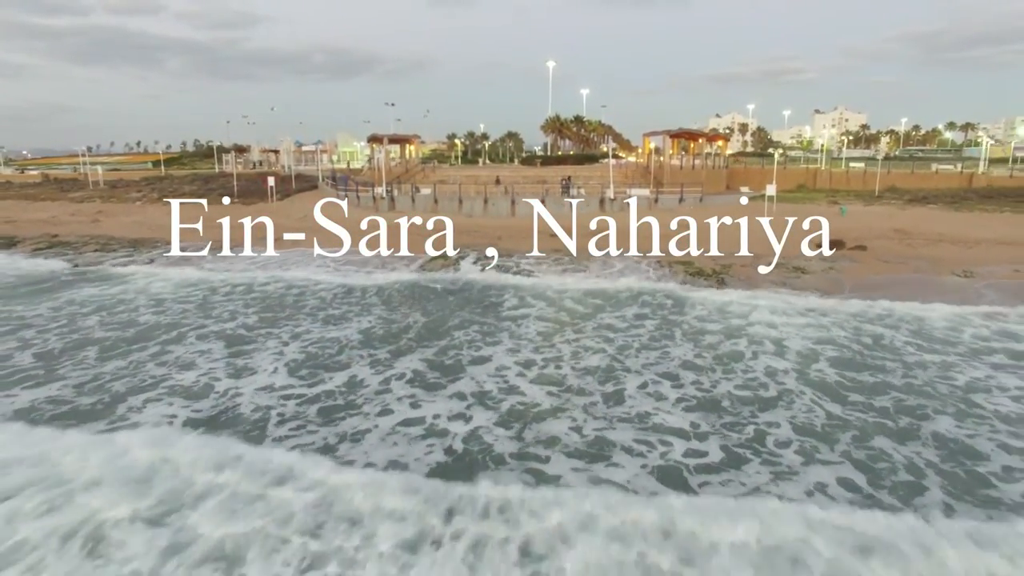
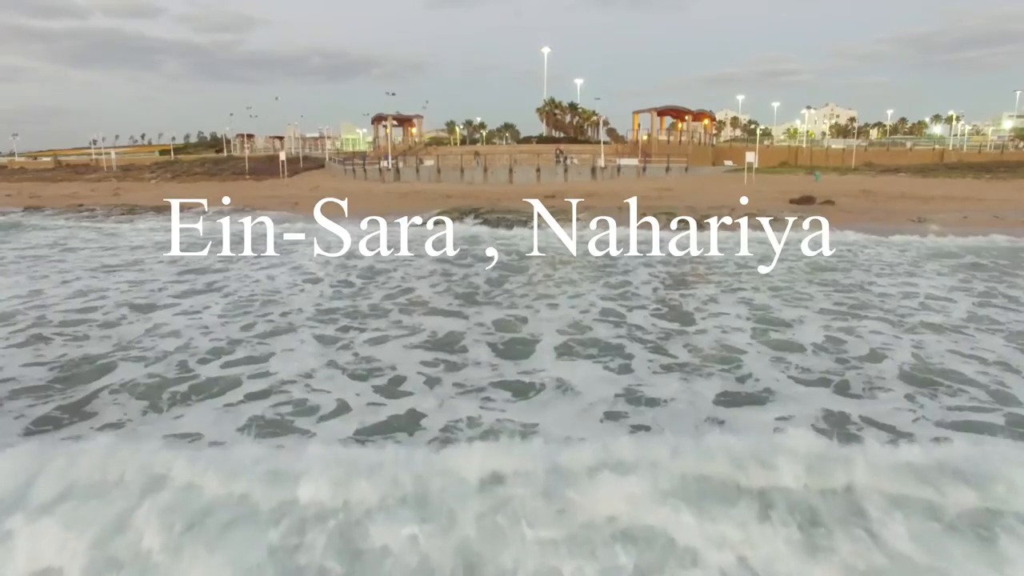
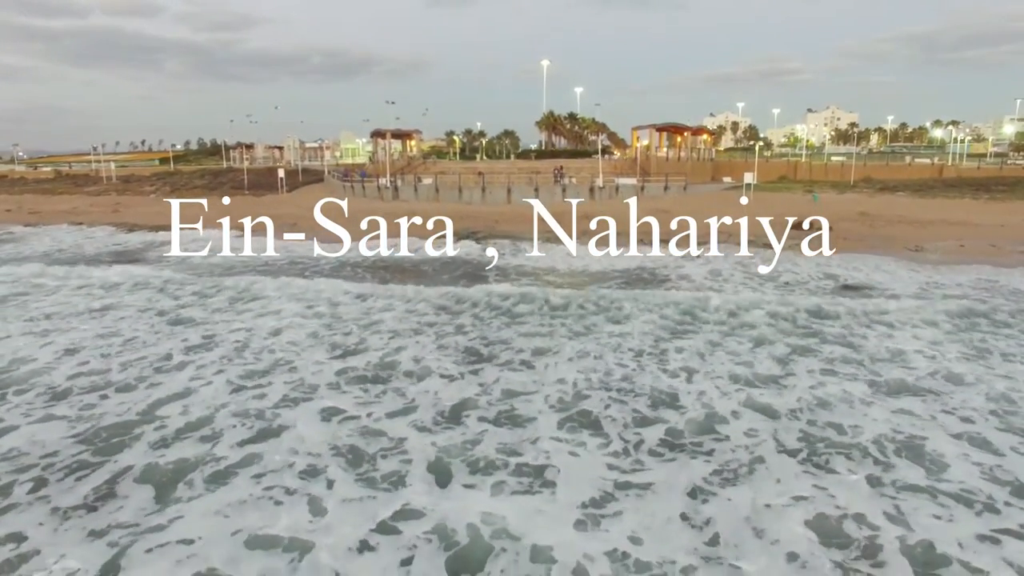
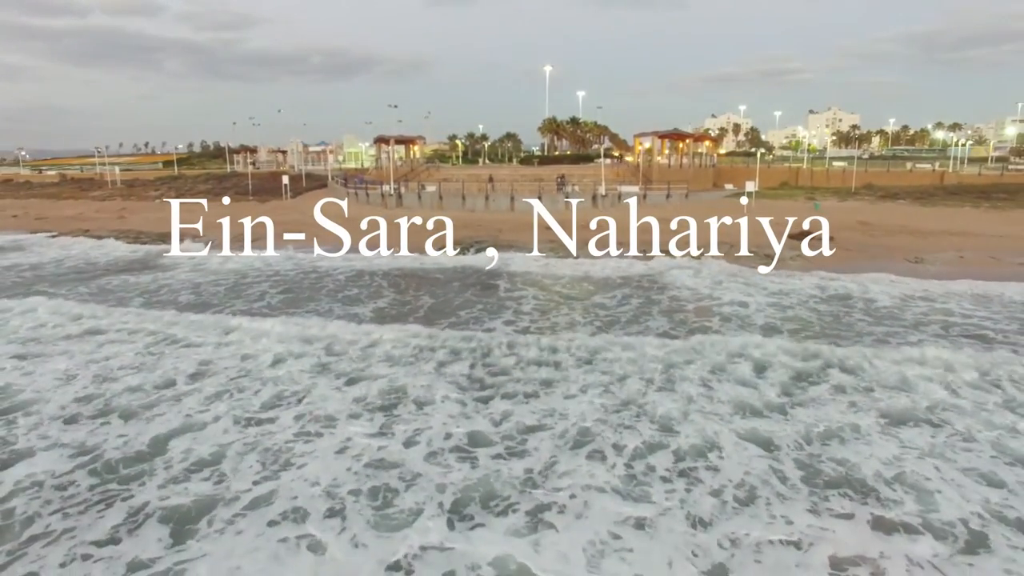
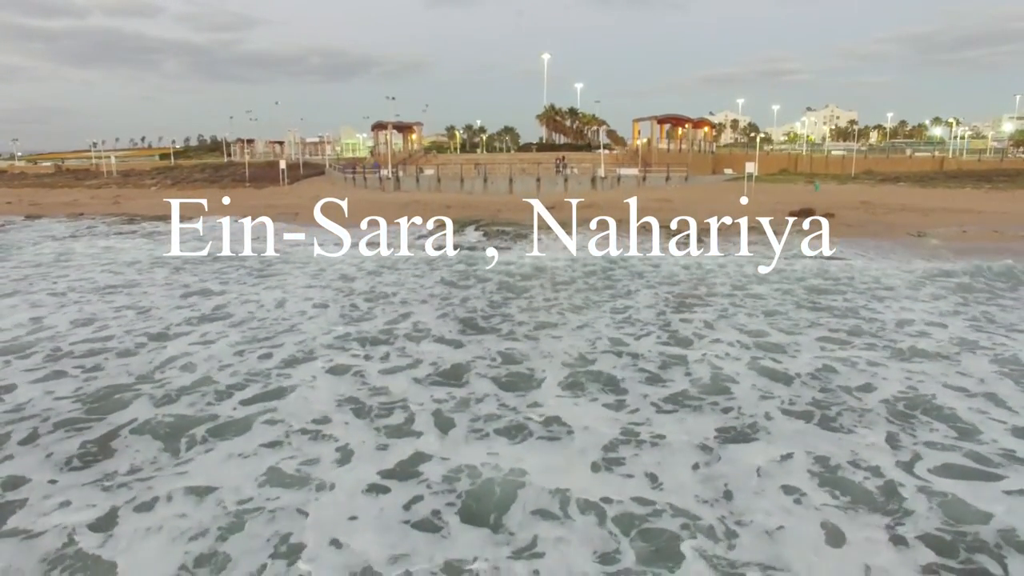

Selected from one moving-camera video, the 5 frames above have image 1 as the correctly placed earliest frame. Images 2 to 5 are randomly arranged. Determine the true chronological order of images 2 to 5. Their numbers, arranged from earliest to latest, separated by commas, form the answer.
4, 3, 5, 2
